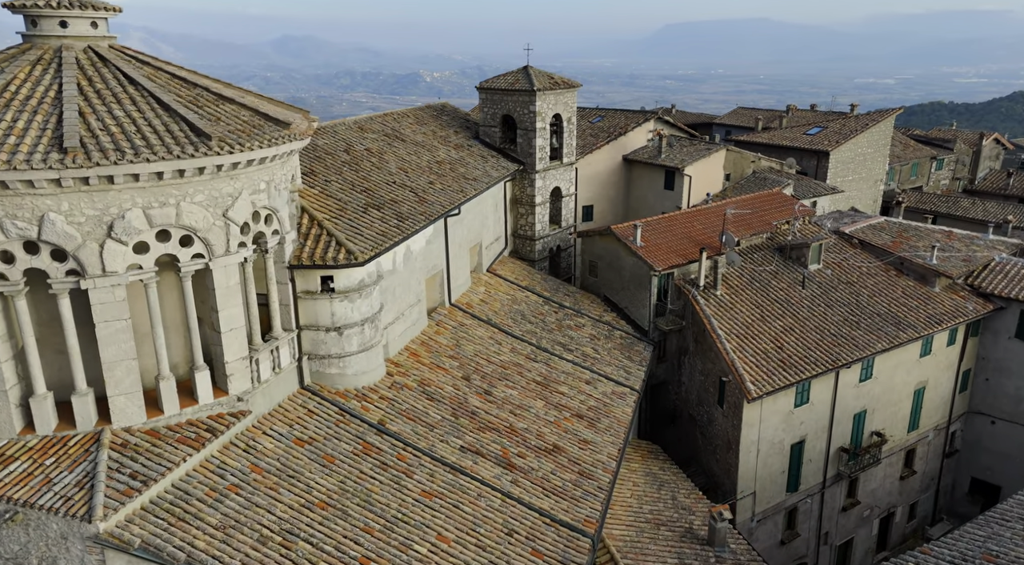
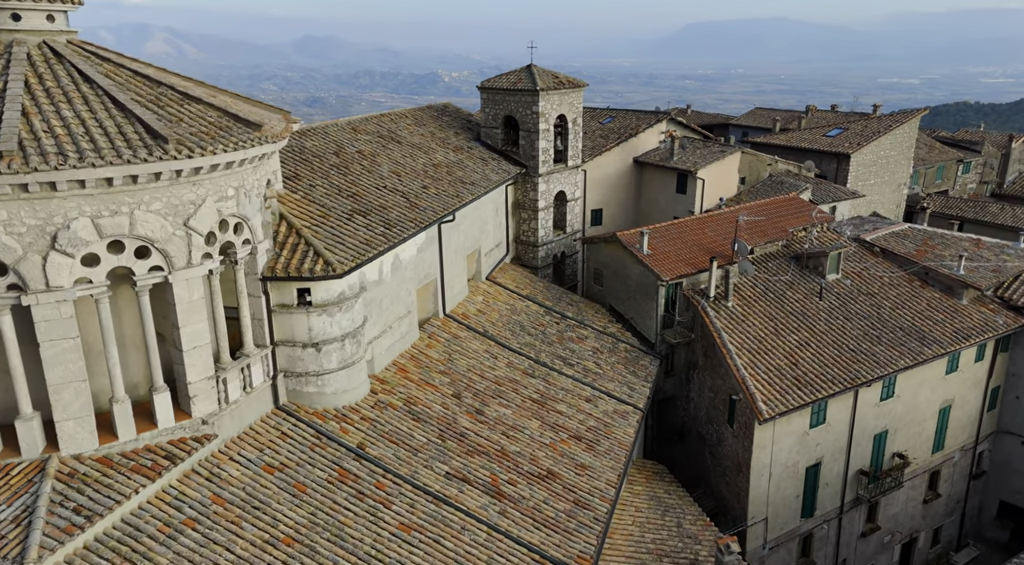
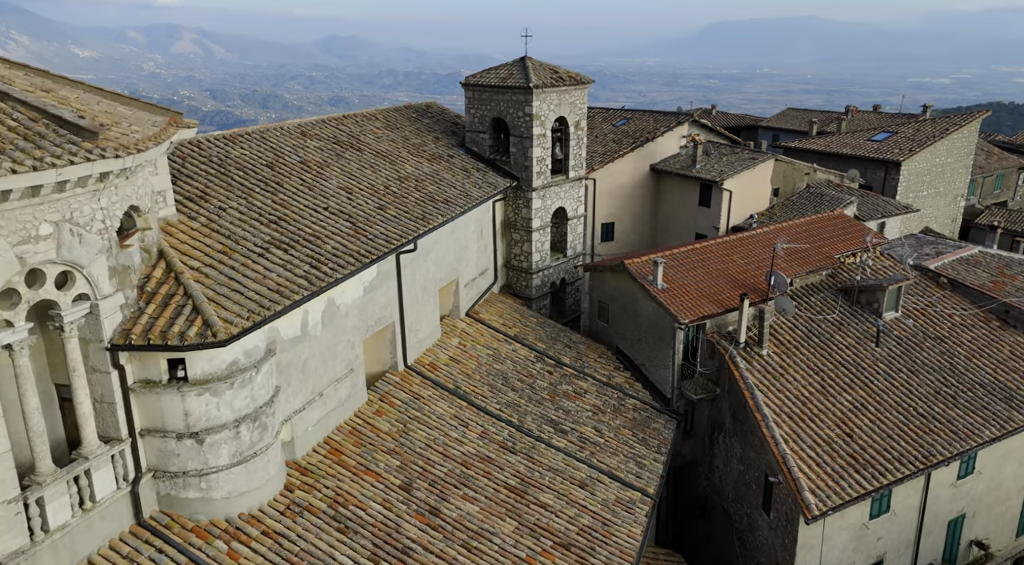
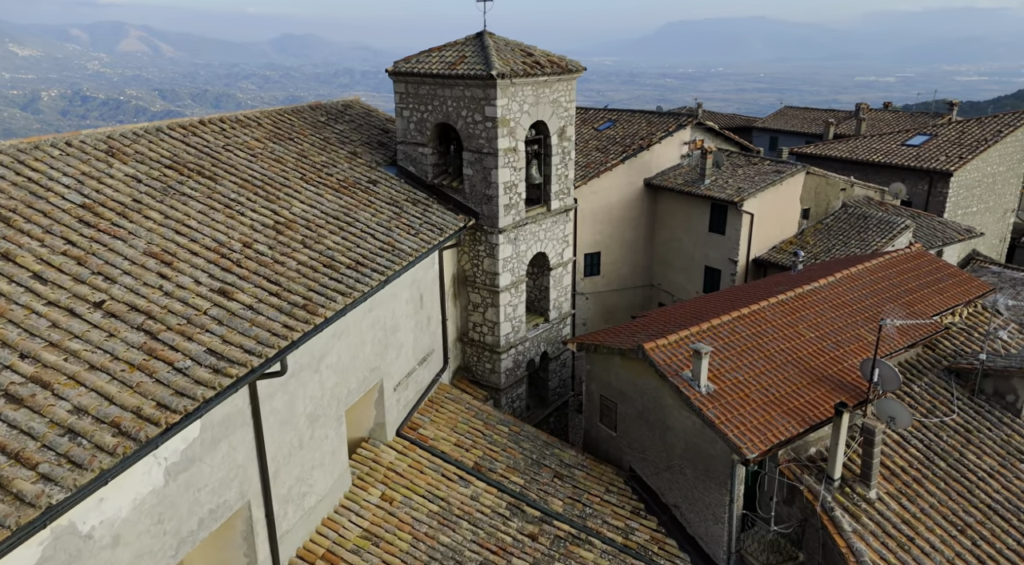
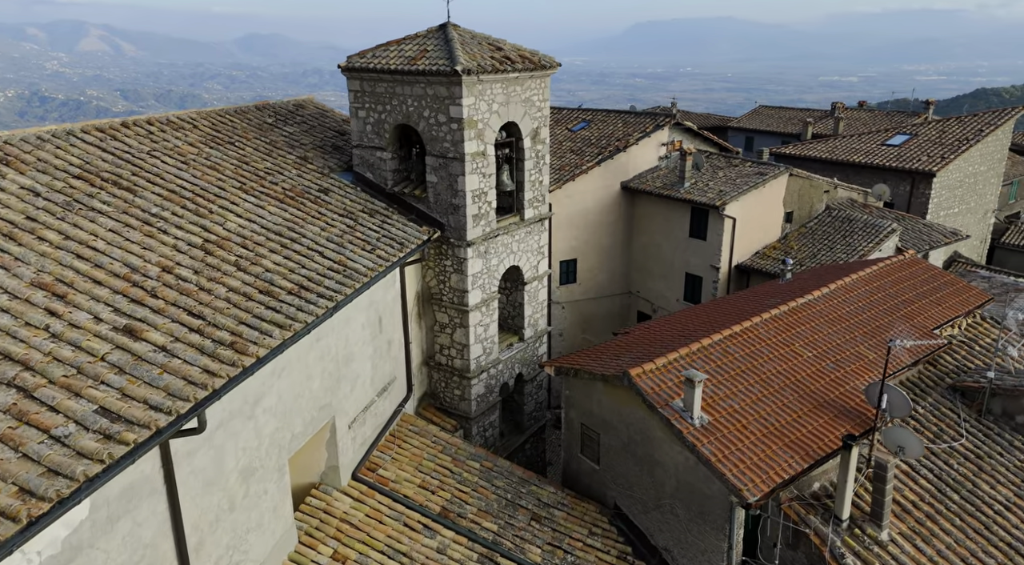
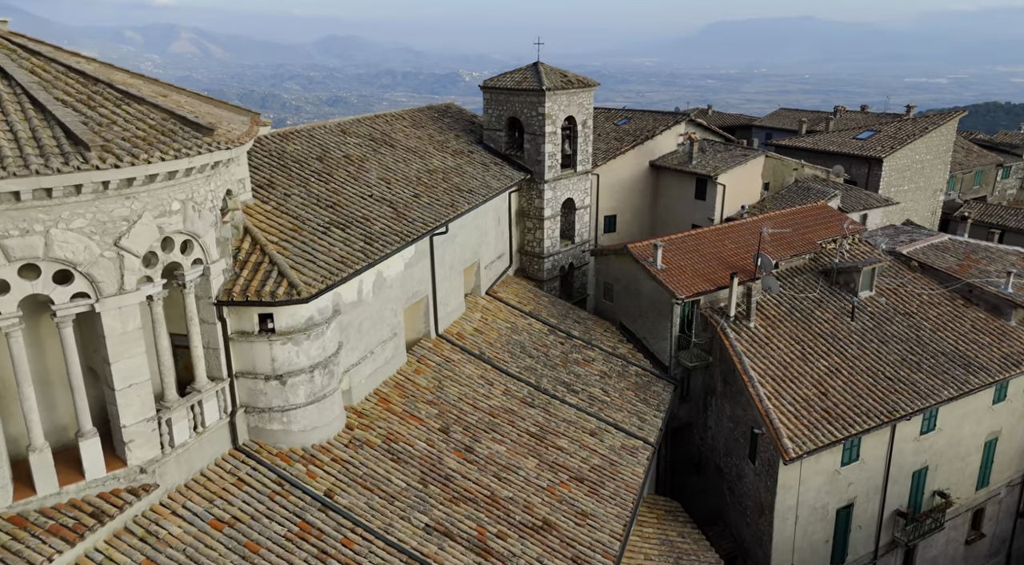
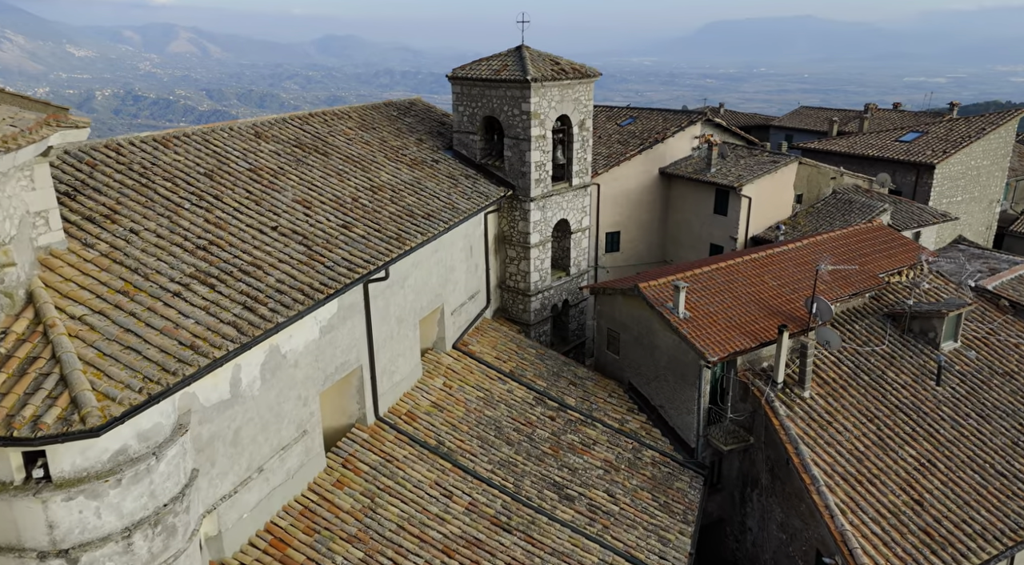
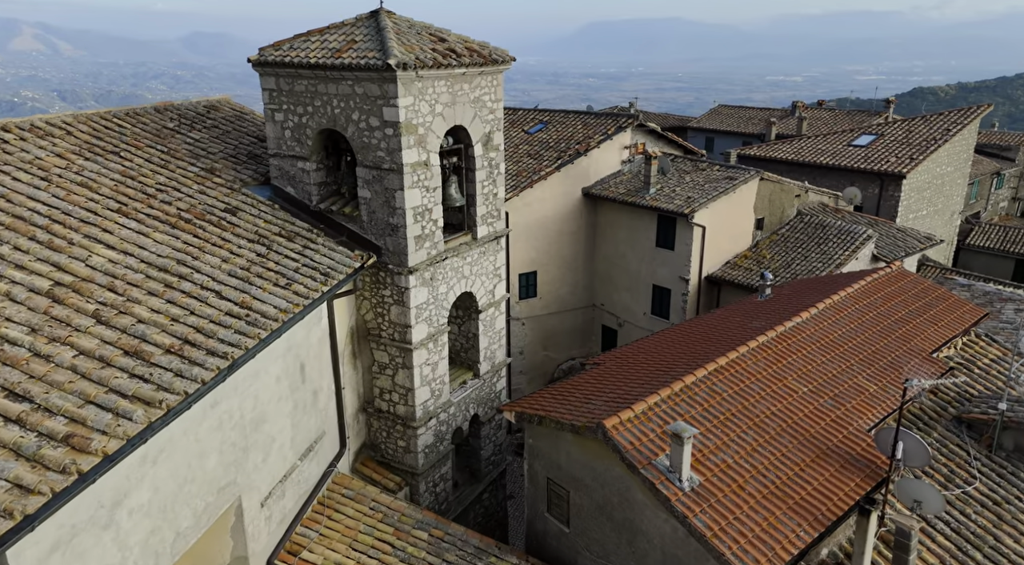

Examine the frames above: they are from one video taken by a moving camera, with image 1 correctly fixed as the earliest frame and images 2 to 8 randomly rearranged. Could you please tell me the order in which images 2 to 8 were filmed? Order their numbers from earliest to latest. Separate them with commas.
2, 6, 3, 7, 4, 5, 8
